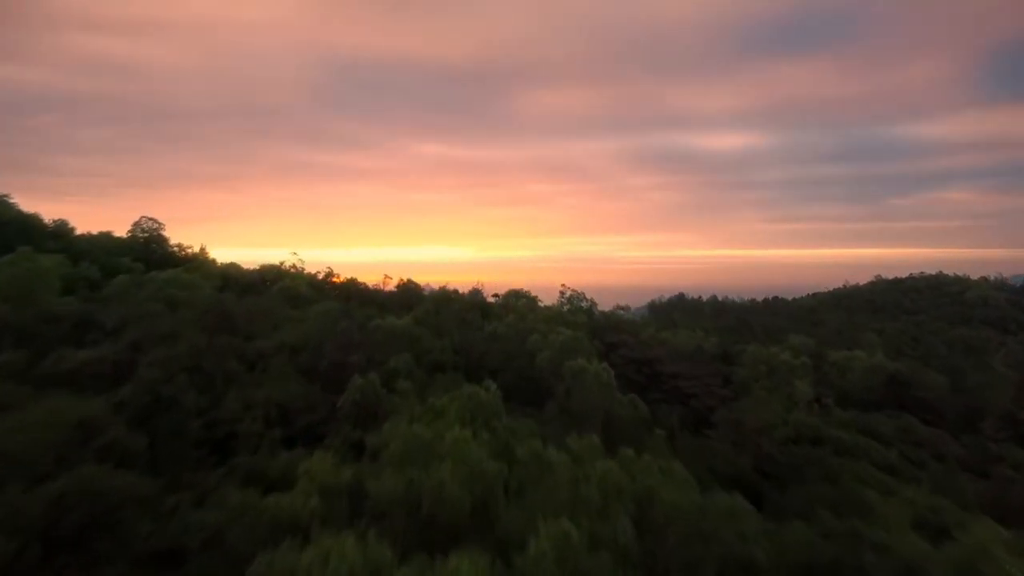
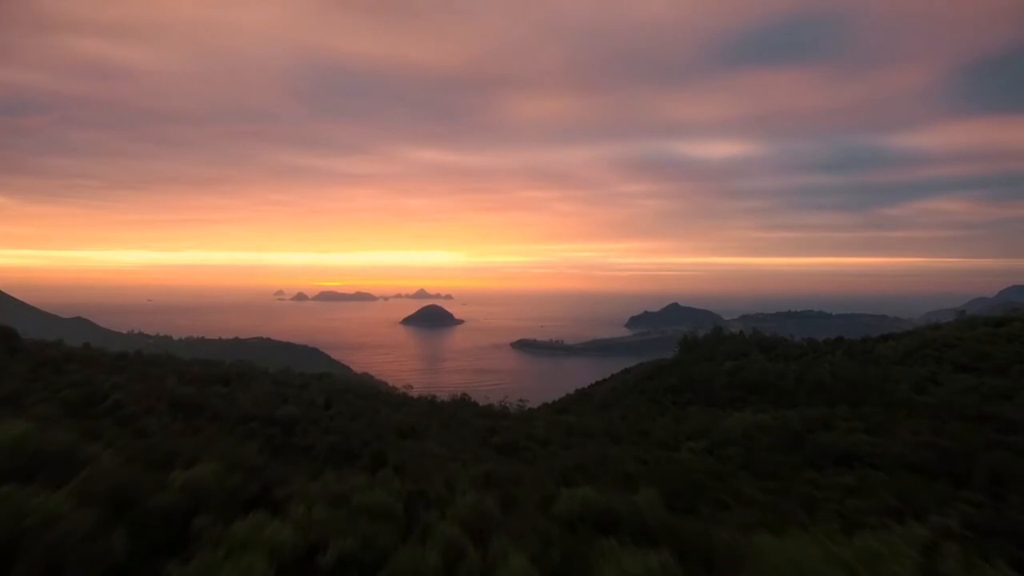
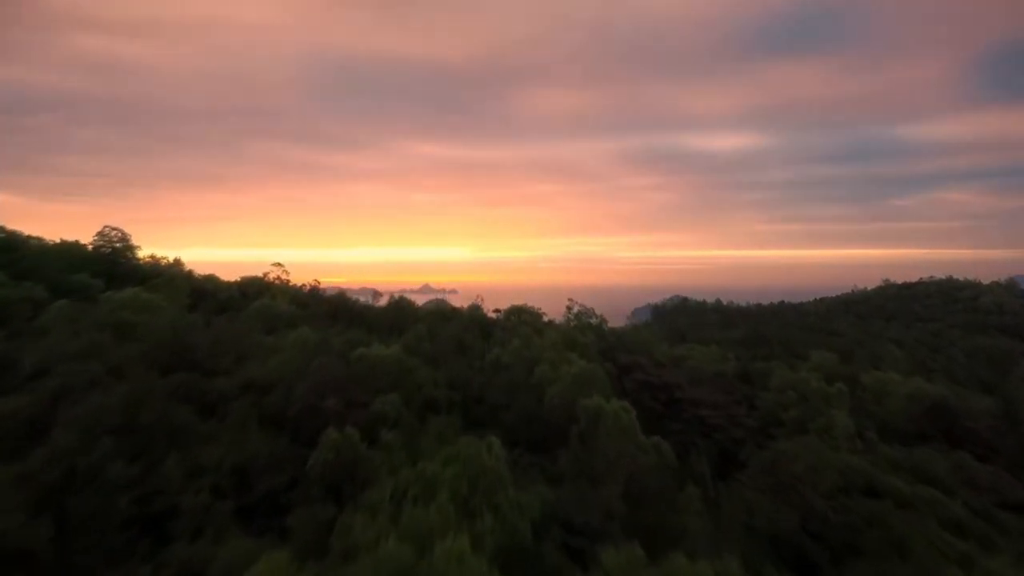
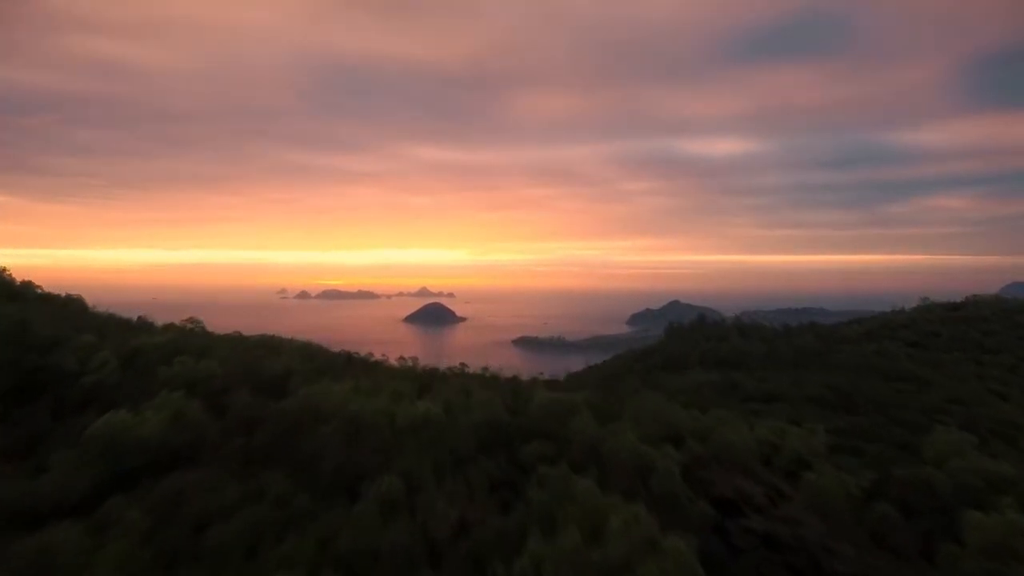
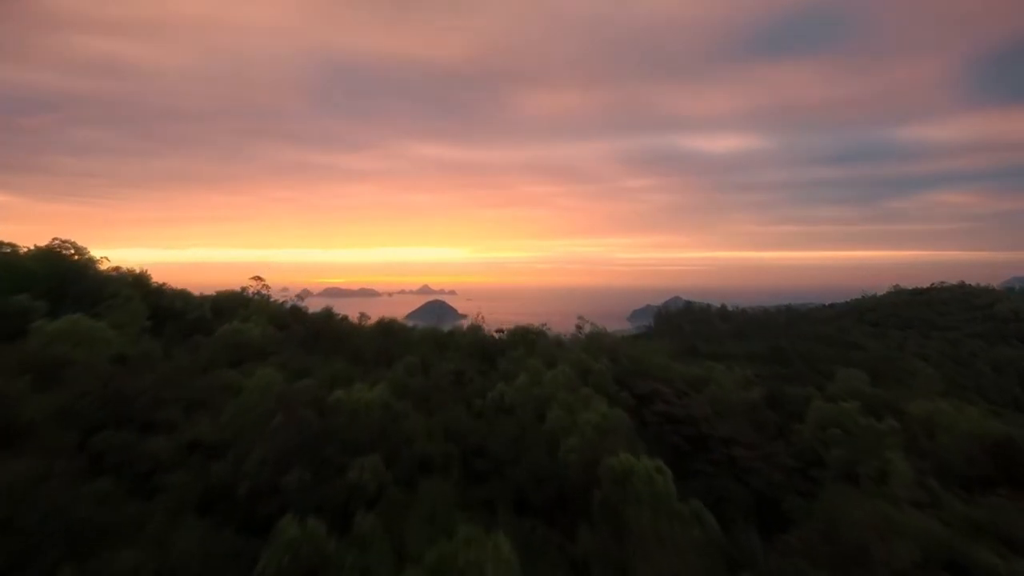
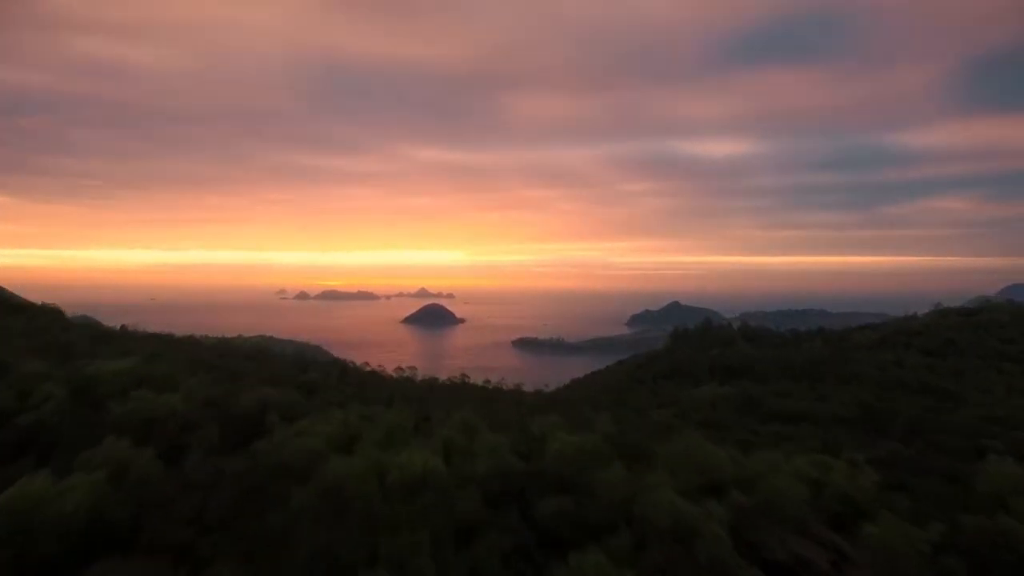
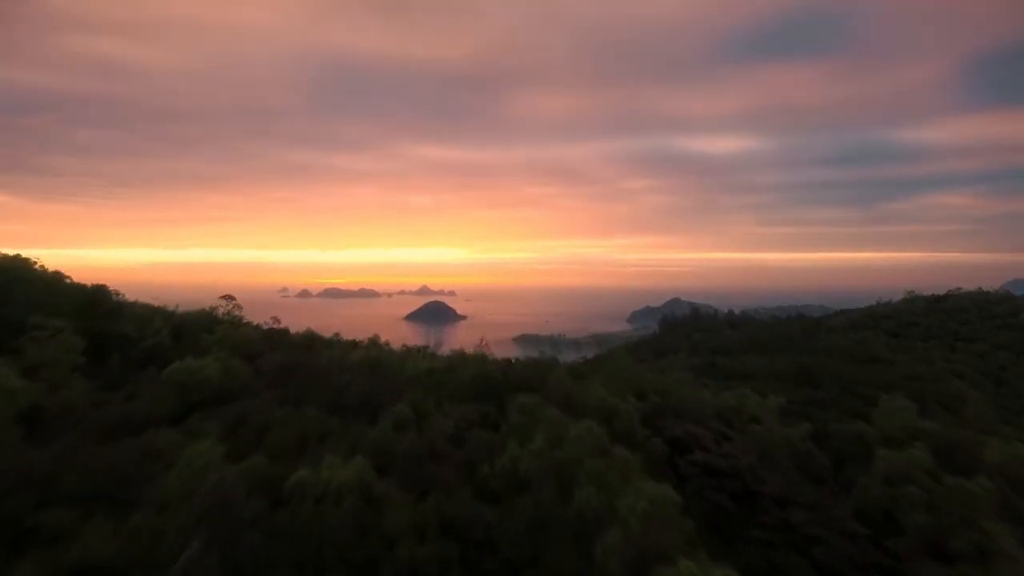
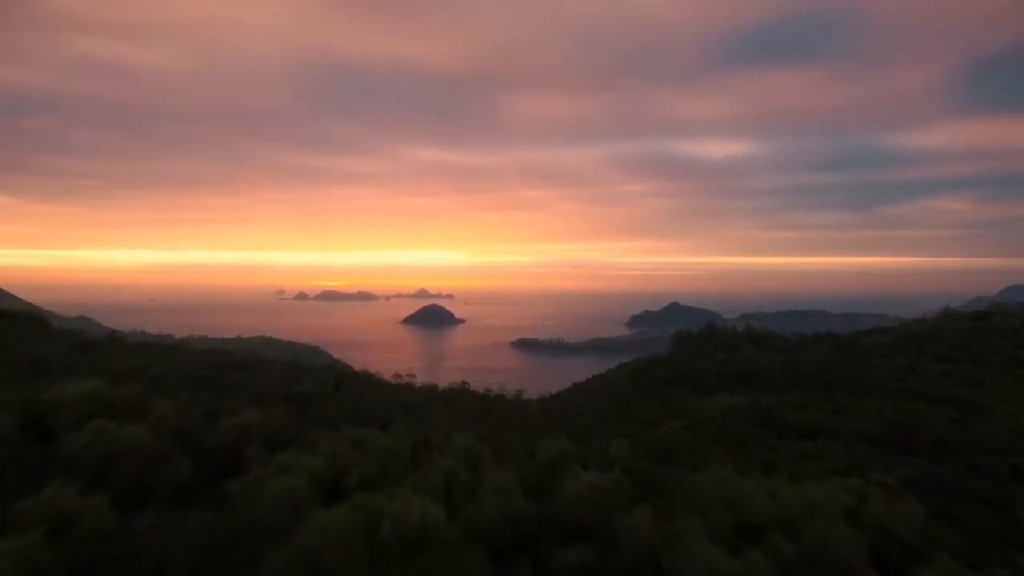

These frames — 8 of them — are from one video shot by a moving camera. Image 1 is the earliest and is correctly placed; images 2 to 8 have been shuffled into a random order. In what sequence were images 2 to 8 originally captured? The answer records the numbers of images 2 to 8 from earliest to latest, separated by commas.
3, 5, 7, 4, 6, 8, 2
